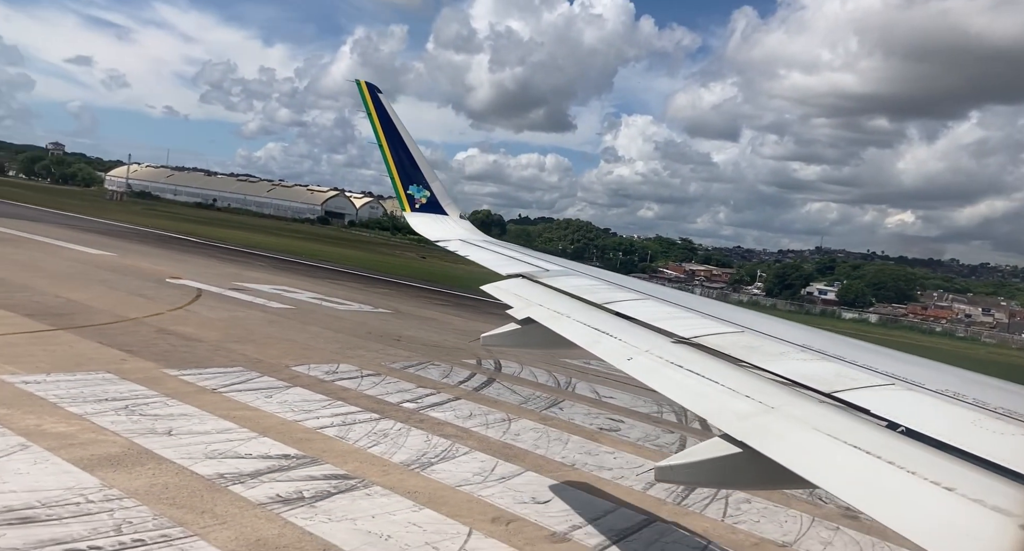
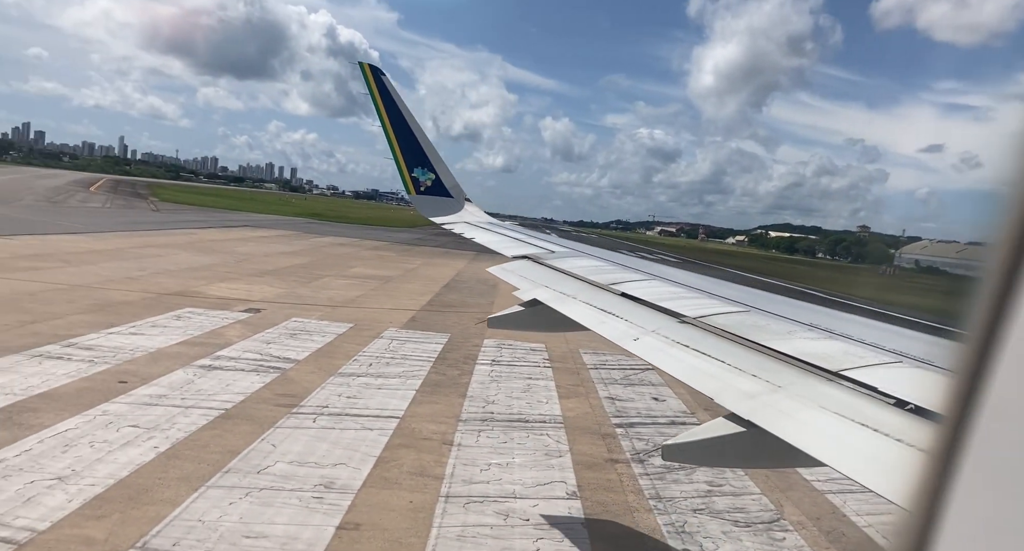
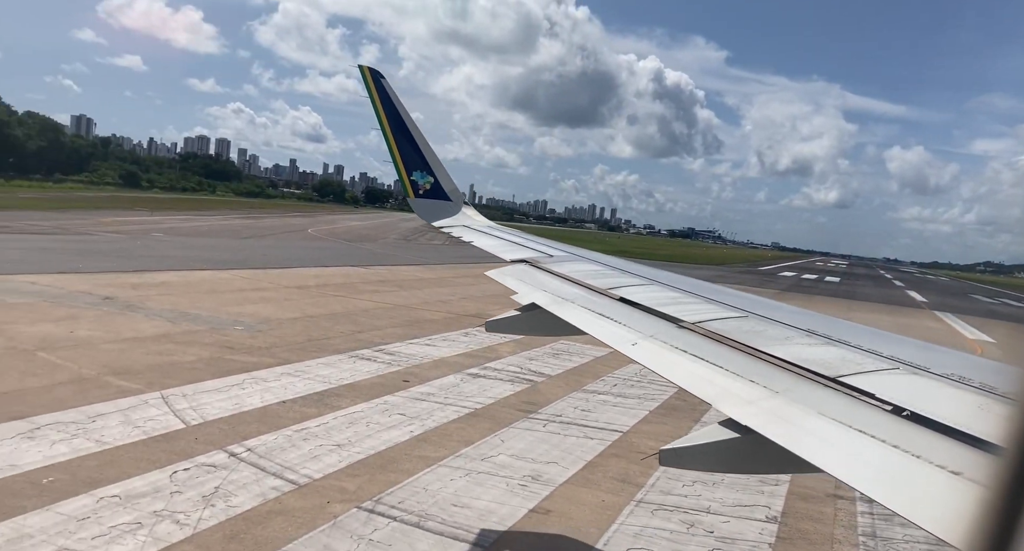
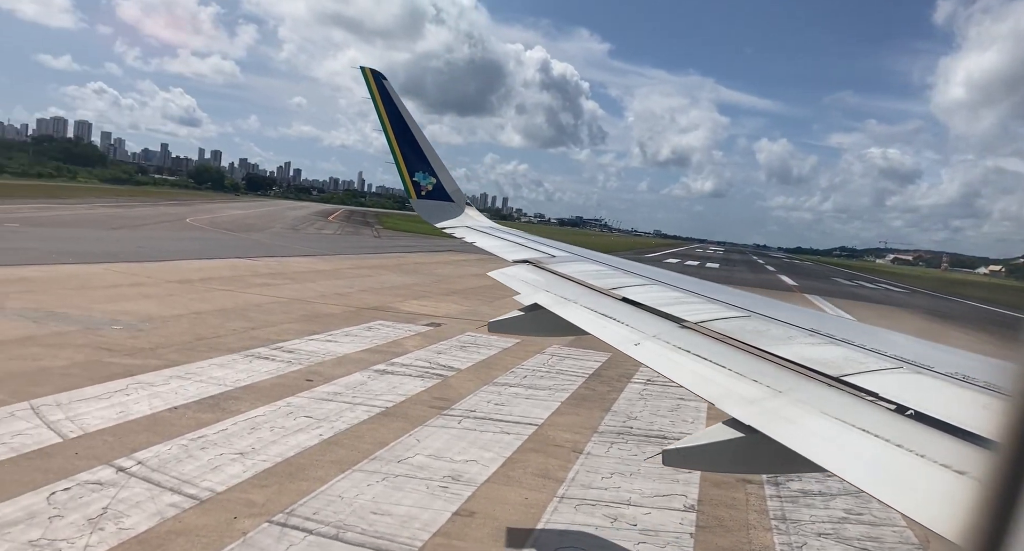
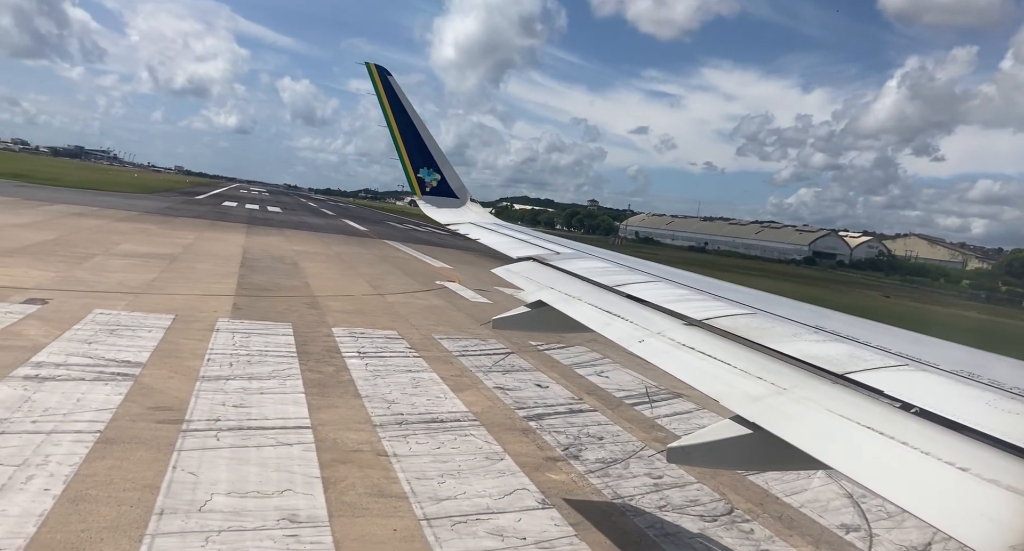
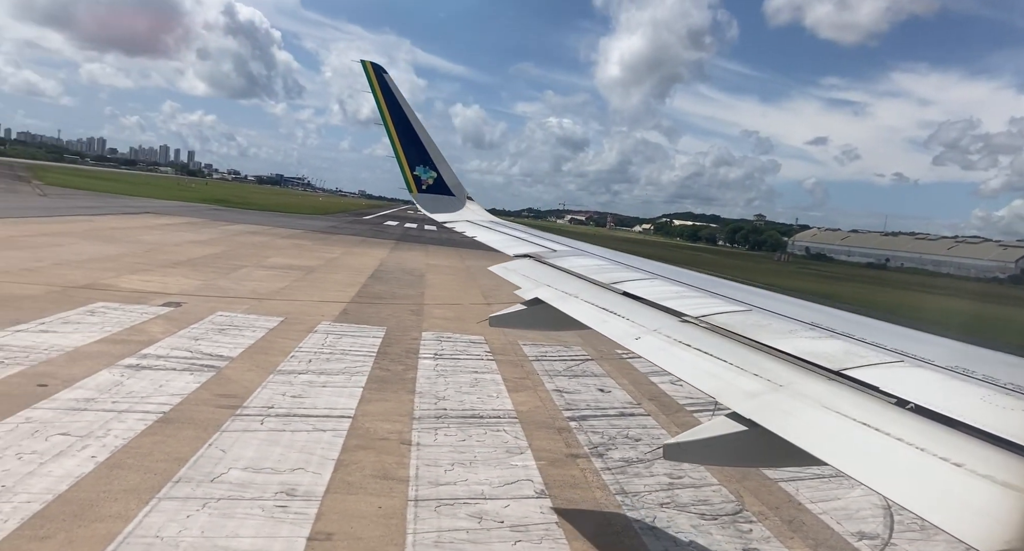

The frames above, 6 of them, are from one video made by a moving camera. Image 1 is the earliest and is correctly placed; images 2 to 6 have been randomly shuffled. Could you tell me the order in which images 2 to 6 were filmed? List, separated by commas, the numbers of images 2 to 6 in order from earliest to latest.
5, 6, 2, 4, 3
